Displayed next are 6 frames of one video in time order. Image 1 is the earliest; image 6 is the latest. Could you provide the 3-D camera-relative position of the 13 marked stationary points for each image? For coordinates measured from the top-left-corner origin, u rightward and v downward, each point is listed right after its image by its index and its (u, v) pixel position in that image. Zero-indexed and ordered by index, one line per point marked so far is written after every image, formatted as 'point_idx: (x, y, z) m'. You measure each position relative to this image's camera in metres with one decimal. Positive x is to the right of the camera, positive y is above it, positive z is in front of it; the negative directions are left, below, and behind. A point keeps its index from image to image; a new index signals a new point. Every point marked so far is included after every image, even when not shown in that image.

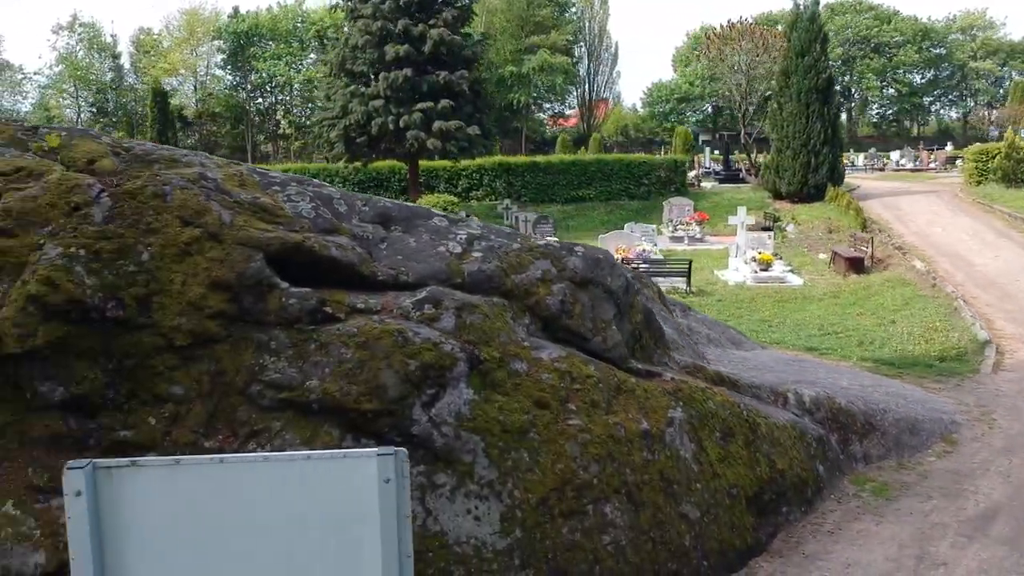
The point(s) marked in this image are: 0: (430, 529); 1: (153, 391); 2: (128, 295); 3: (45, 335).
0: (-0.2, -0.7, +3.0) m
1: (-1.1, -0.3, +3.2) m
2: (-1.1, 0.0, +3.3) m
3: (-1.3, -0.1, +3.1) m
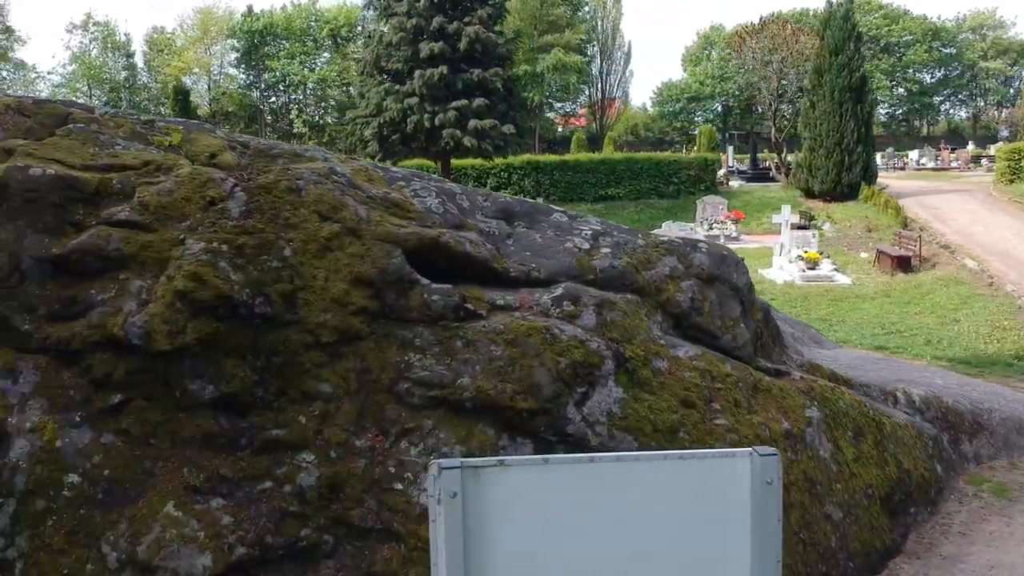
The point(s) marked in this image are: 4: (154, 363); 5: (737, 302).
0: (+0.2, -0.7, +3.0) m
1: (-0.6, -0.3, +3.2) m
2: (-0.7, 0.0, +3.2) m
3: (-0.9, -0.1, +3.1) m
4: (-1.0, -0.2, +3.0) m
5: (+0.8, 0.0, +4.0) m
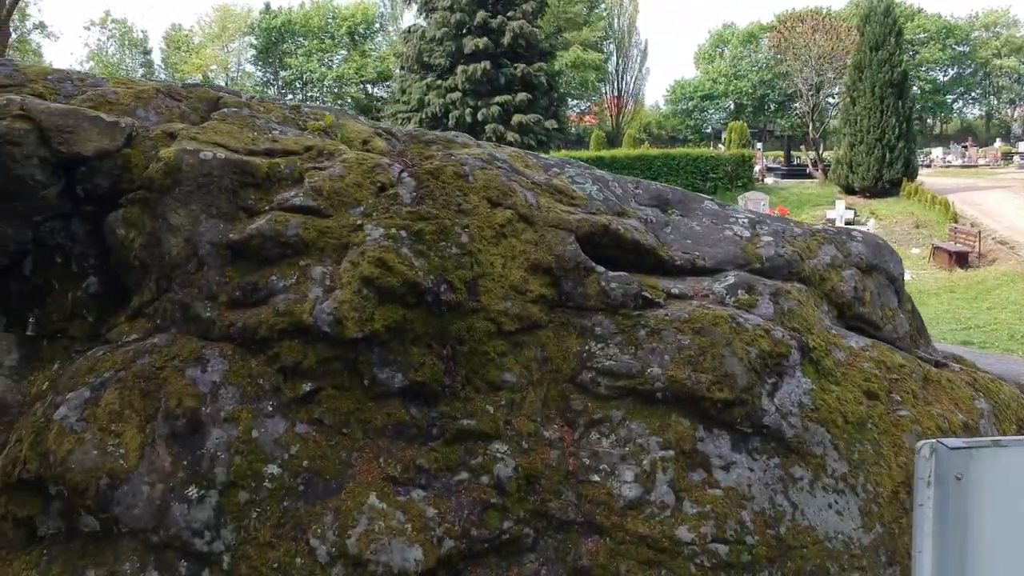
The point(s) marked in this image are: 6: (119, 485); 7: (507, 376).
0: (+0.8, -0.6, +2.9) m
1: (-0.1, -0.3, +3.1) m
2: (-0.2, 0.0, +3.1) m
3: (-0.3, -0.1, +3.0) m
4: (-0.5, -0.2, +3.0) m
5: (+1.4, 0.0, +3.9) m
6: (-1.0, -0.5, +2.6) m
7: (0.0, -0.2, +3.1) m
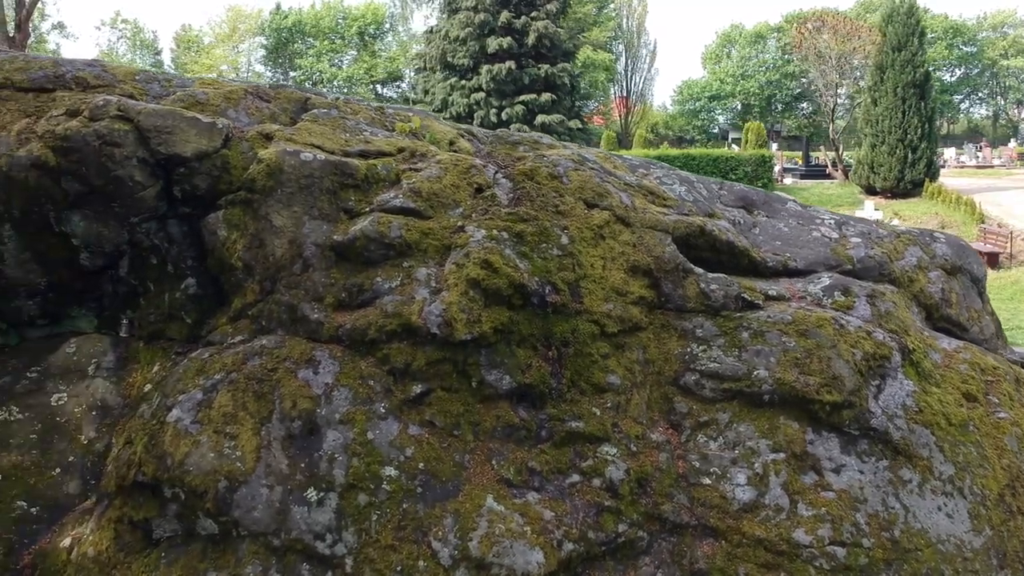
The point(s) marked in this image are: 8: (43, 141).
0: (+1.0, -0.6, +2.9) m
1: (+0.2, -0.3, +3.1) m
2: (+0.1, 0.0, +3.1) m
3: (0.0, -0.1, +3.0) m
4: (-0.2, -0.2, +3.0) m
5: (+1.6, 0.0, +3.9) m
6: (-0.7, -0.5, +2.6) m
7: (+0.3, -0.3, +3.1) m
8: (-1.4, +0.4, +3.1) m
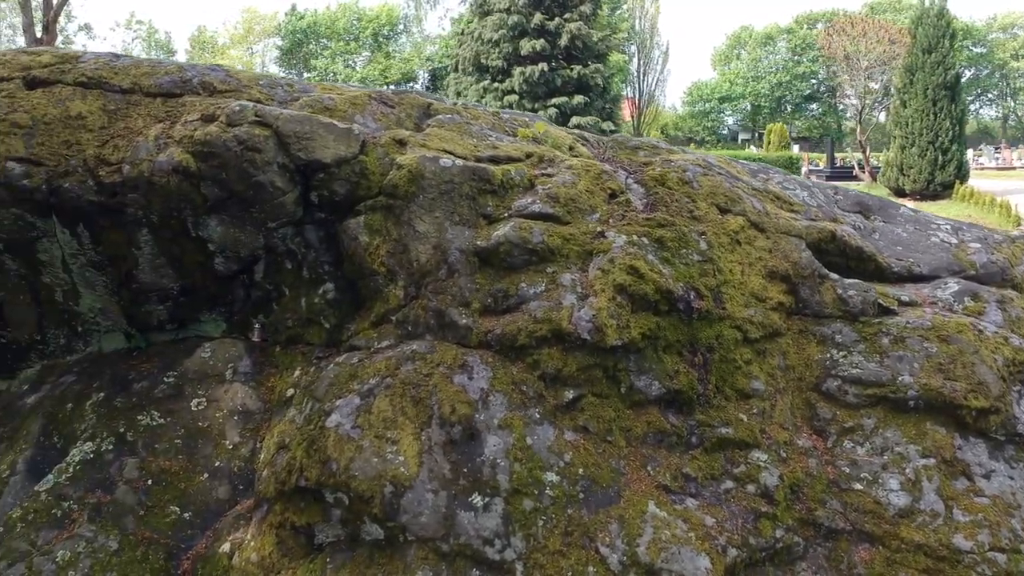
0: (+1.4, -0.6, +2.9) m
1: (+0.6, -0.3, +3.1) m
2: (+0.5, 0.0, +3.1) m
3: (+0.4, -0.1, +3.0) m
4: (+0.2, -0.2, +3.0) m
5: (+2.1, 0.0, +3.9) m
6: (-0.3, -0.5, +2.6) m
7: (+0.7, -0.3, +3.1) m
8: (-0.9, +0.4, +3.2) m
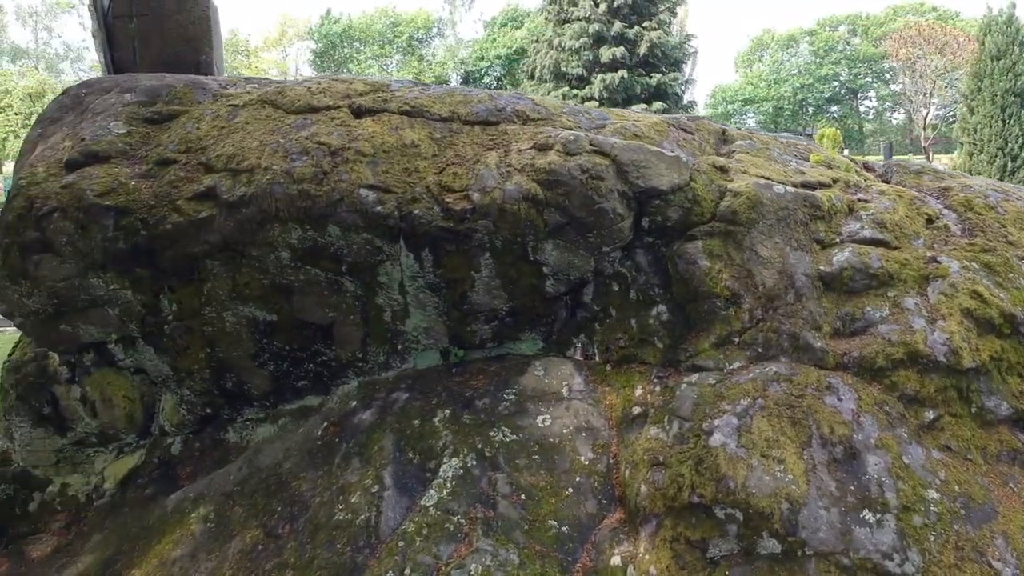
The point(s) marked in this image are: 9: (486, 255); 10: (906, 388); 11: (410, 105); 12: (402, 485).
0: (+2.5, -0.7, +3.0) m
1: (+1.6, -0.3, +3.2) m
2: (+1.5, -0.1, +3.3) m
3: (+1.4, -0.2, +3.1) m
4: (+1.2, -0.3, +3.1) m
5: (+3.1, -0.1, +4.0) m
6: (+0.7, -0.6, +2.8) m
7: (+1.7, -0.3, +3.2) m
8: (+0.1, +0.3, +3.3) m
9: (-0.1, +0.1, +3.4) m
10: (+1.1, -0.3, +3.1) m
11: (-0.3, +0.6, +3.6) m
12: (-0.3, -0.6, +3.2) m
